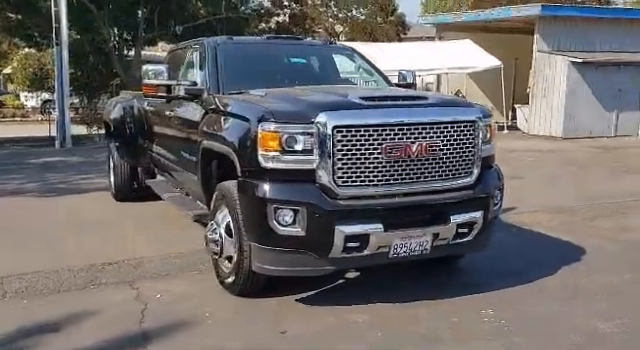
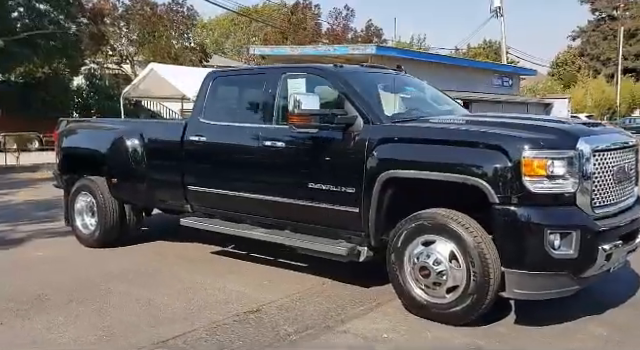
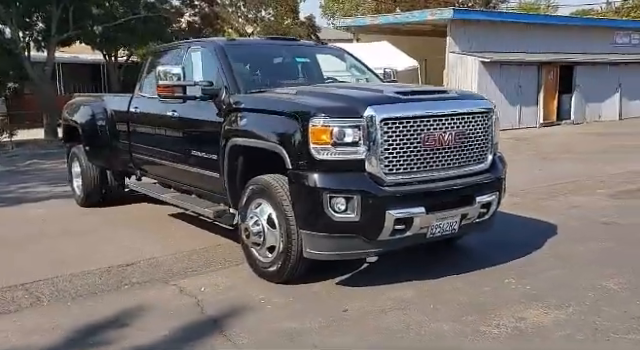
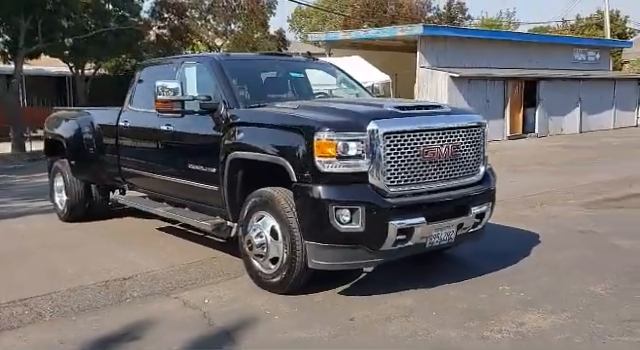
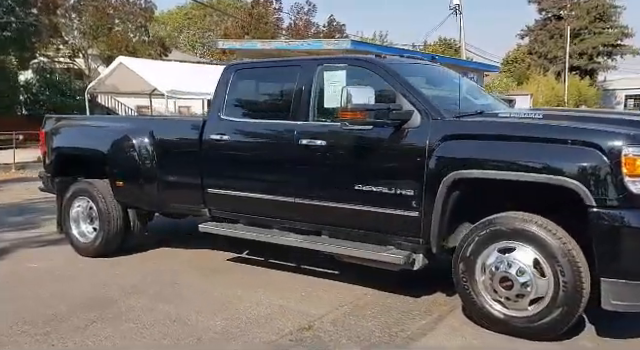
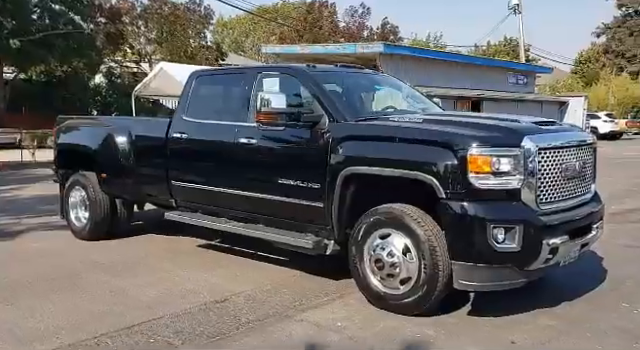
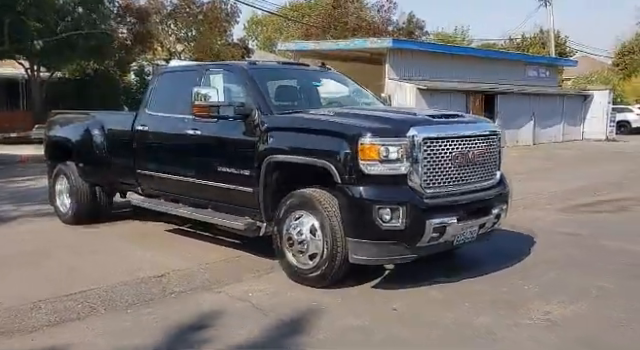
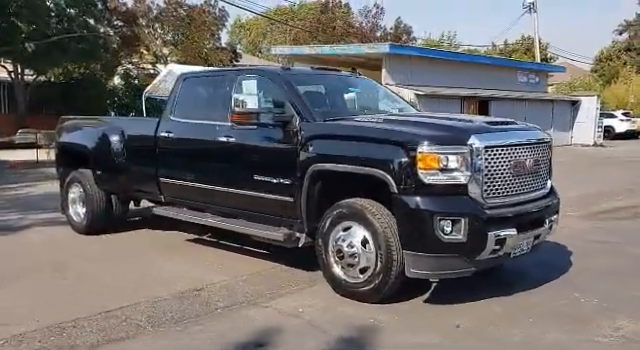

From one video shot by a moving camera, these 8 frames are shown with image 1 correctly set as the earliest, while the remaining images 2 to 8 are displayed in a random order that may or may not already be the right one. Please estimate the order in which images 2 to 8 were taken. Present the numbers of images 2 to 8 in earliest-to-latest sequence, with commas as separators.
3, 4, 7, 8, 6, 2, 5
